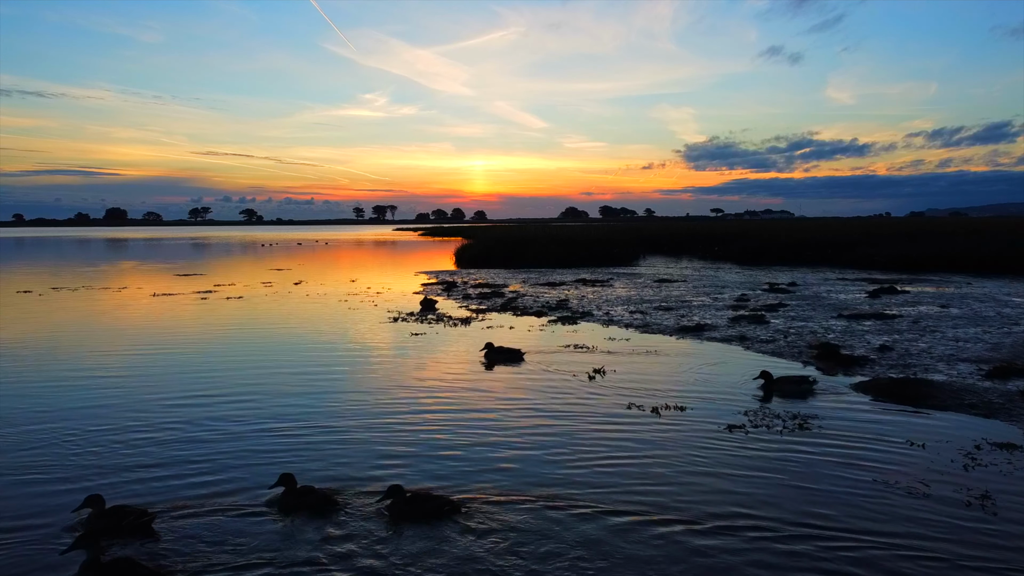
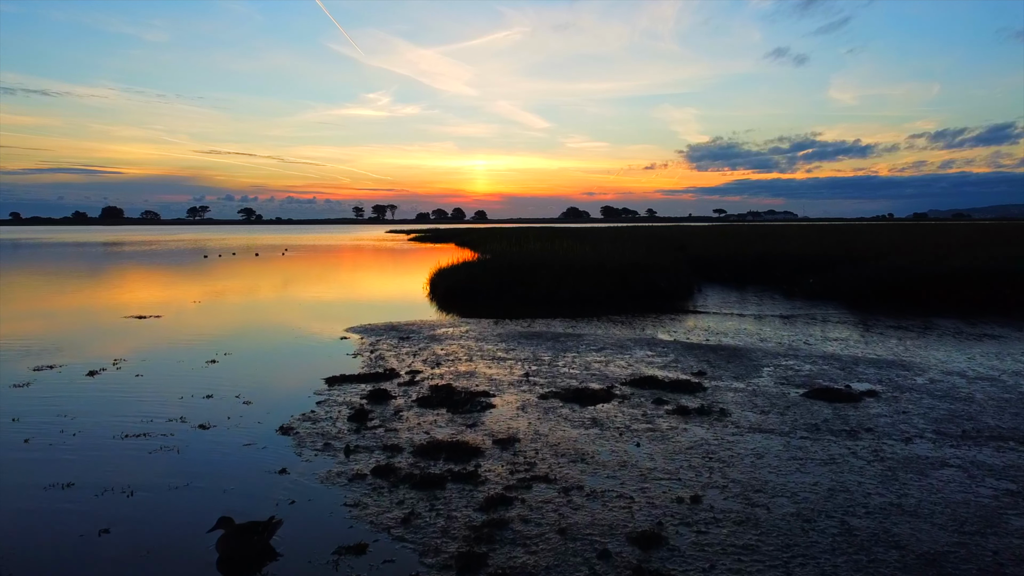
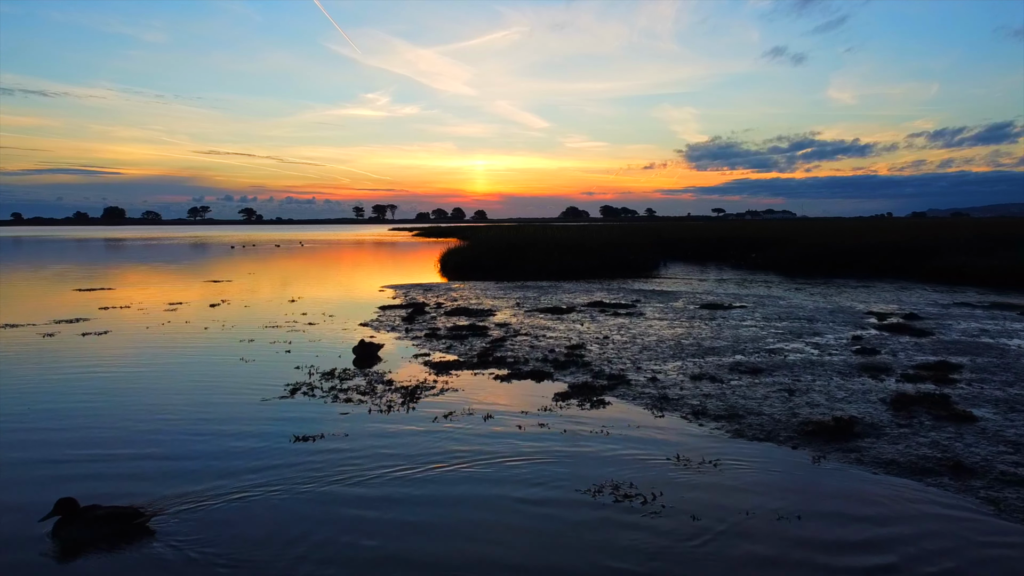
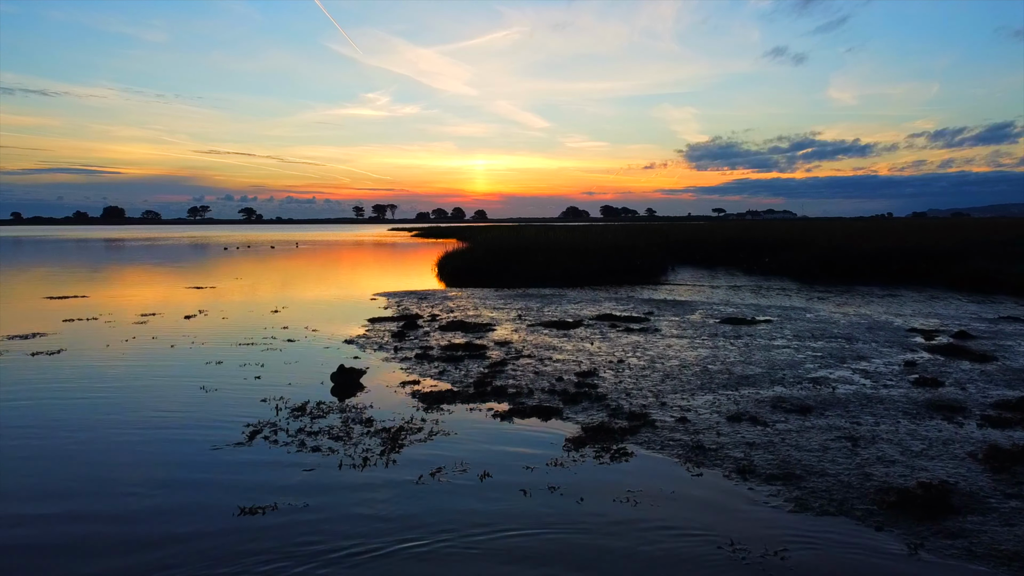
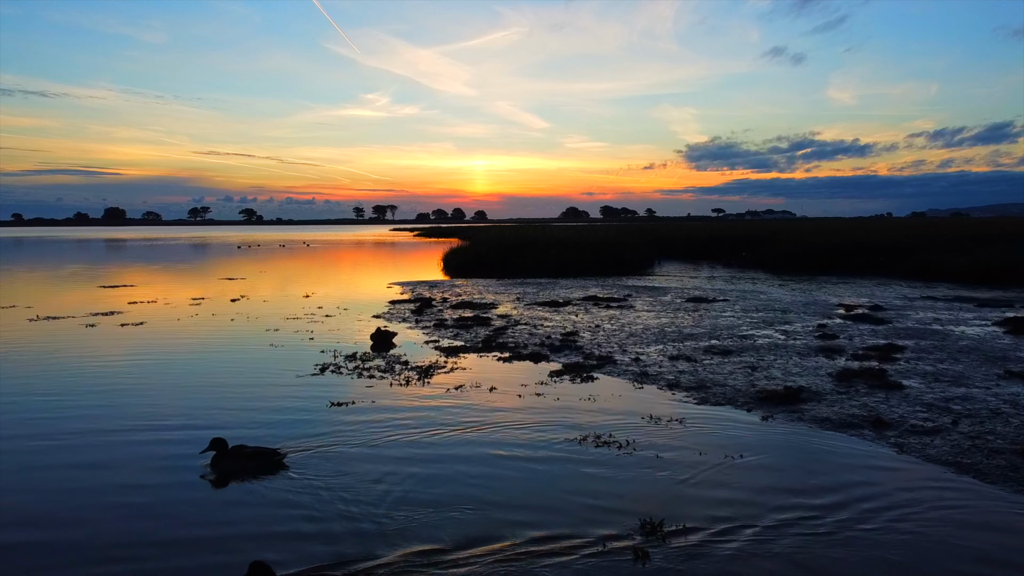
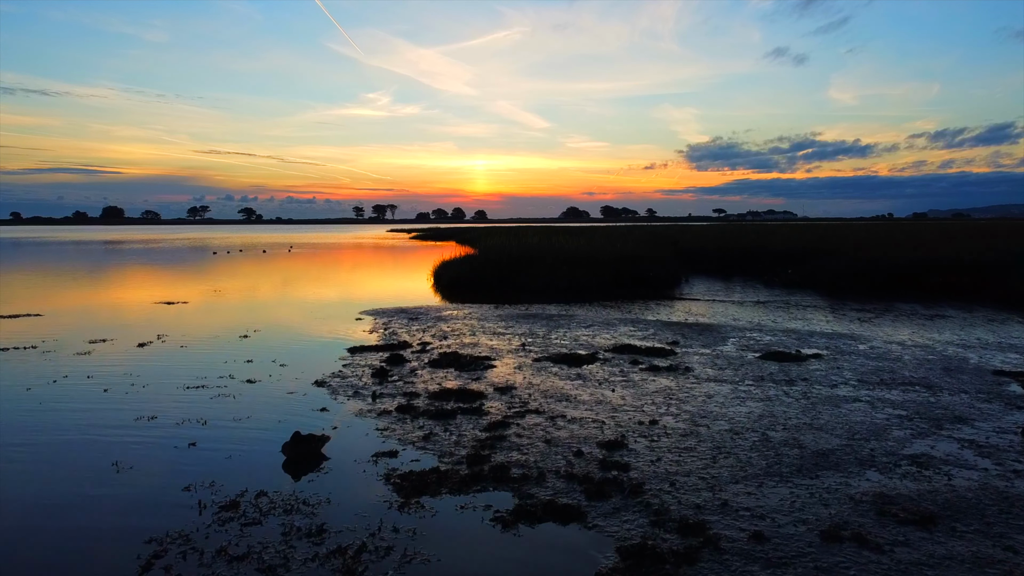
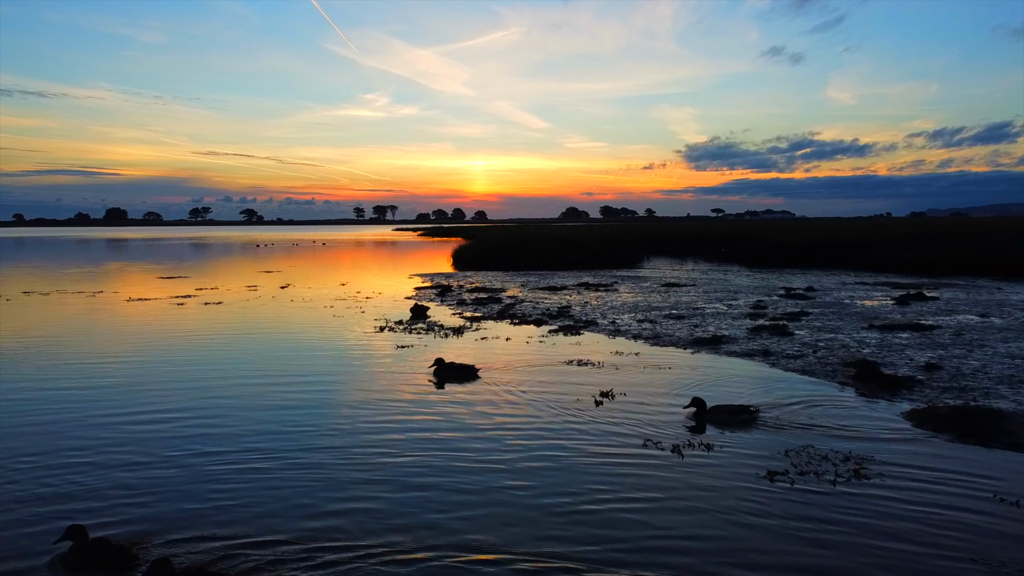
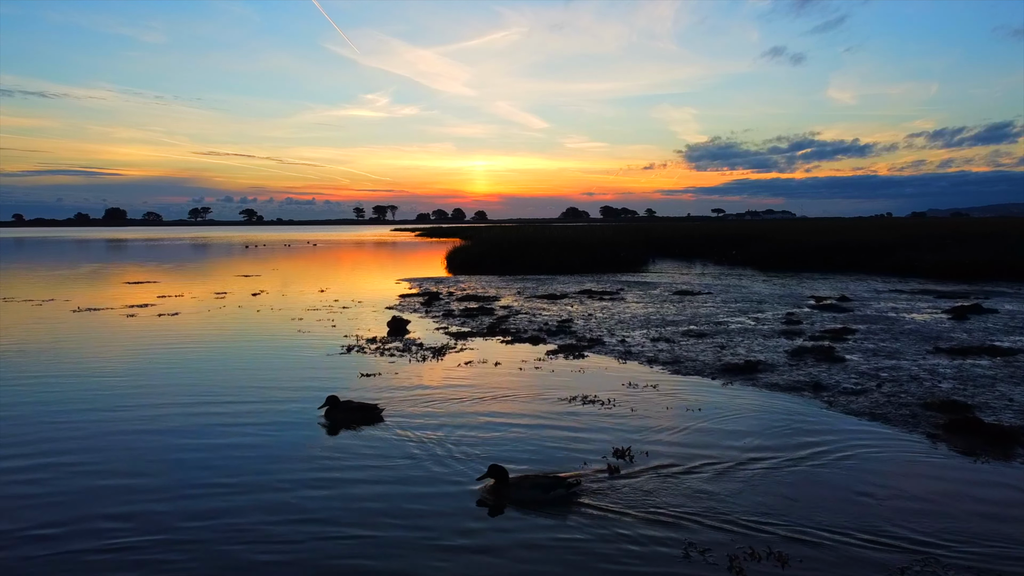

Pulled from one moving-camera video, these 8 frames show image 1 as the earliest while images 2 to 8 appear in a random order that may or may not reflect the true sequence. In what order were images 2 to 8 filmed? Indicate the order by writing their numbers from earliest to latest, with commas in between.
7, 8, 5, 3, 4, 6, 2
